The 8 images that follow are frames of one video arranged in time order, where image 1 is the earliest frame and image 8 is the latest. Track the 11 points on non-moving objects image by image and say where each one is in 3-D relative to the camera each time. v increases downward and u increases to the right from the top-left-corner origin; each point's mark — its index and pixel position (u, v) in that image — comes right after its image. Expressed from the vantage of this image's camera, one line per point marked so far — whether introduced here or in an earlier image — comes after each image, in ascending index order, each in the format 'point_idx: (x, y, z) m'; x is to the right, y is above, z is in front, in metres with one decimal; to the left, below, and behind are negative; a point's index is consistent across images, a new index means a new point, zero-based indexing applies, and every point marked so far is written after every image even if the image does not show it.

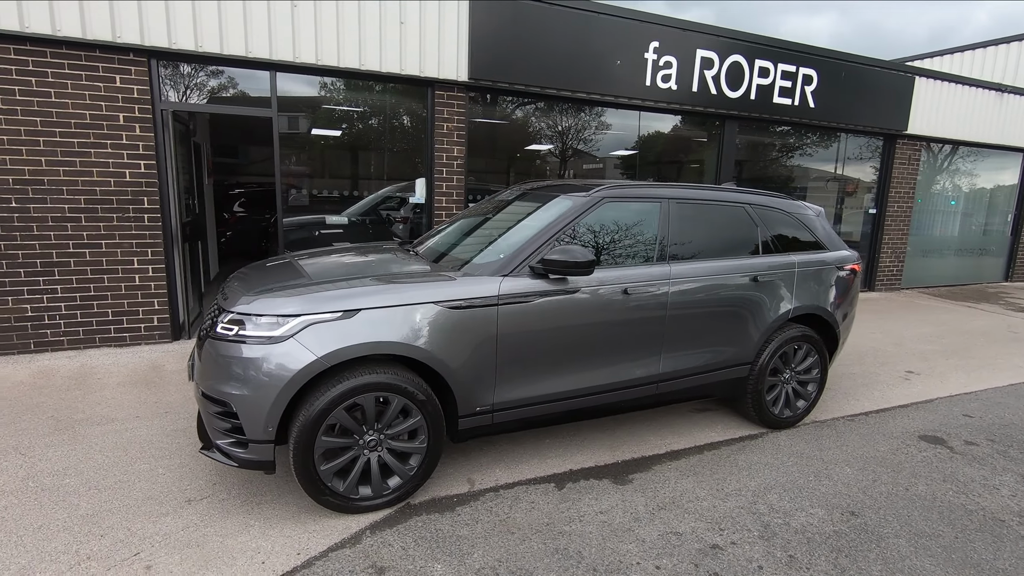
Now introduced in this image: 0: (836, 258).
0: (+2.4, +0.2, +4.2) m
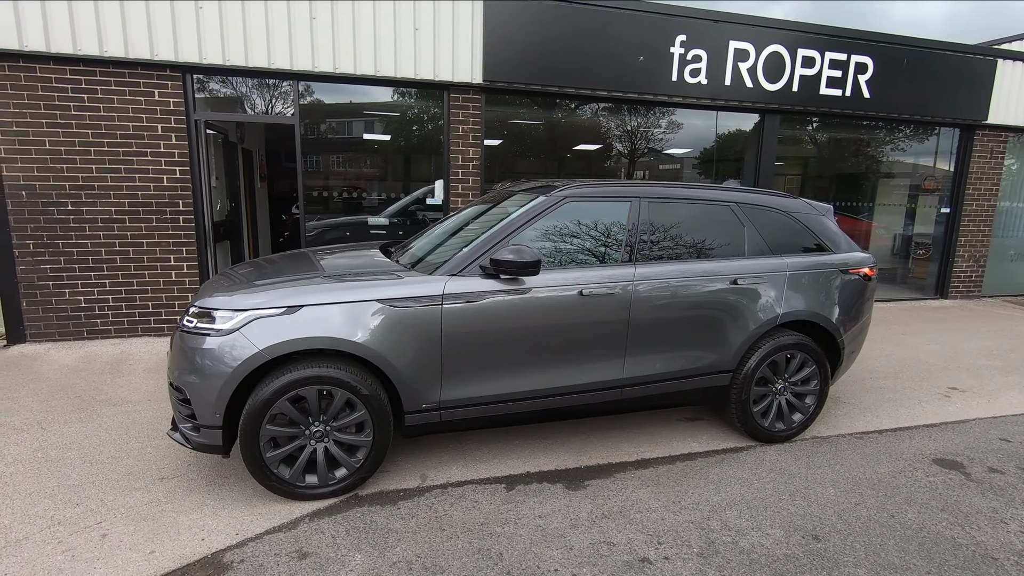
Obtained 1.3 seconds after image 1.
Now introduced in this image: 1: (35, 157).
0: (+2.3, +0.2, +3.8) m
1: (-4.6, +1.3, +5.2) m
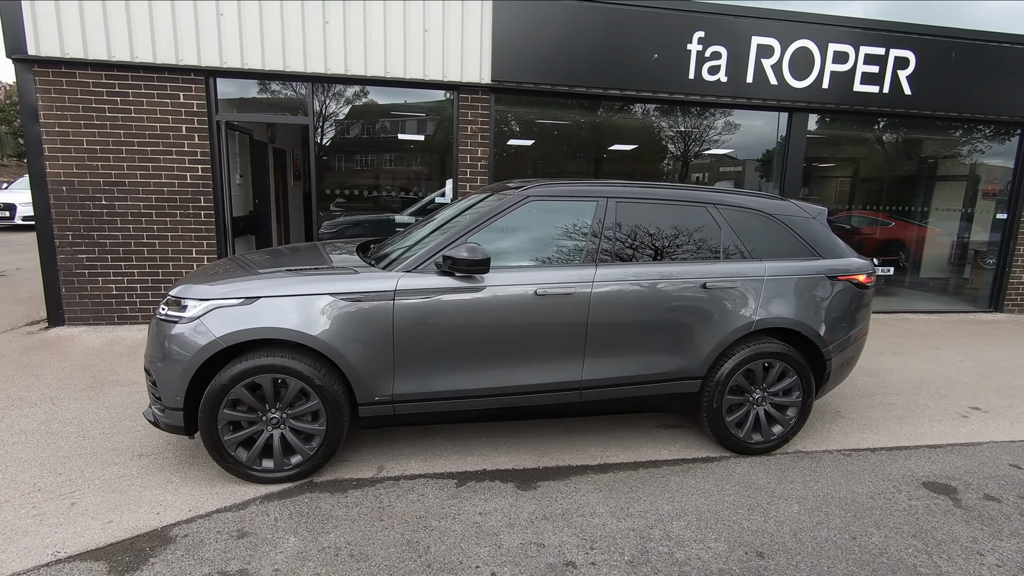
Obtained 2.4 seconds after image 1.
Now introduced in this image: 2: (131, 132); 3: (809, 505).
0: (+2.1, +0.1, +3.6) m
1: (-4.6, +1.4, +5.7) m
2: (-4.0, +1.7, +5.8) m
3: (+1.7, -1.2, +3.0) m
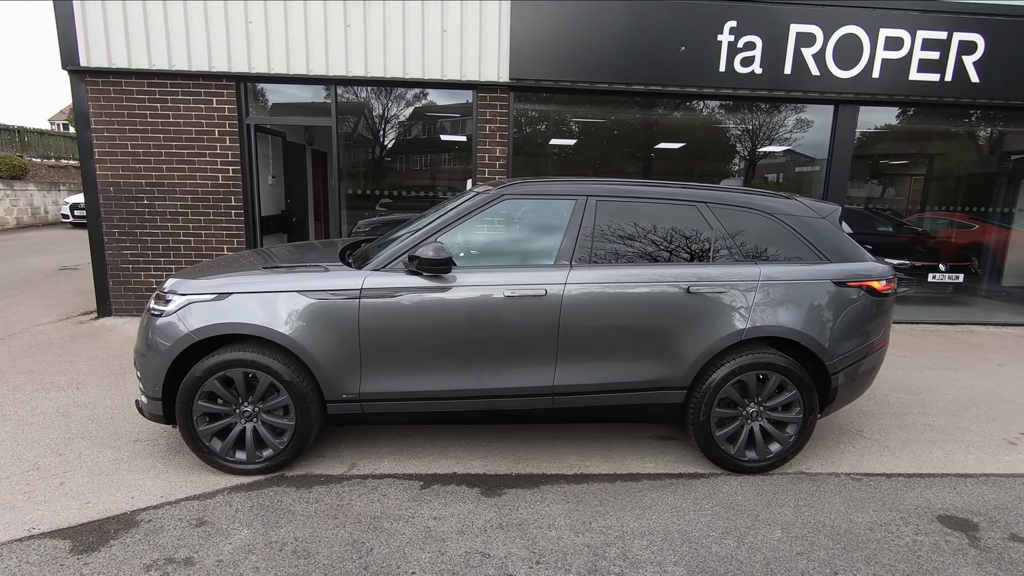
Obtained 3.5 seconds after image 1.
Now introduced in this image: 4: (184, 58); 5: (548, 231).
0: (+2.0, +0.1, +3.3) m
1: (-4.4, +1.5, +6.1) m
2: (-3.9, +1.7, +6.1) m
3: (+1.4, -1.2, +2.8) m
4: (-3.6, +2.5, +5.9) m
5: (+0.2, +0.4, +3.3) m
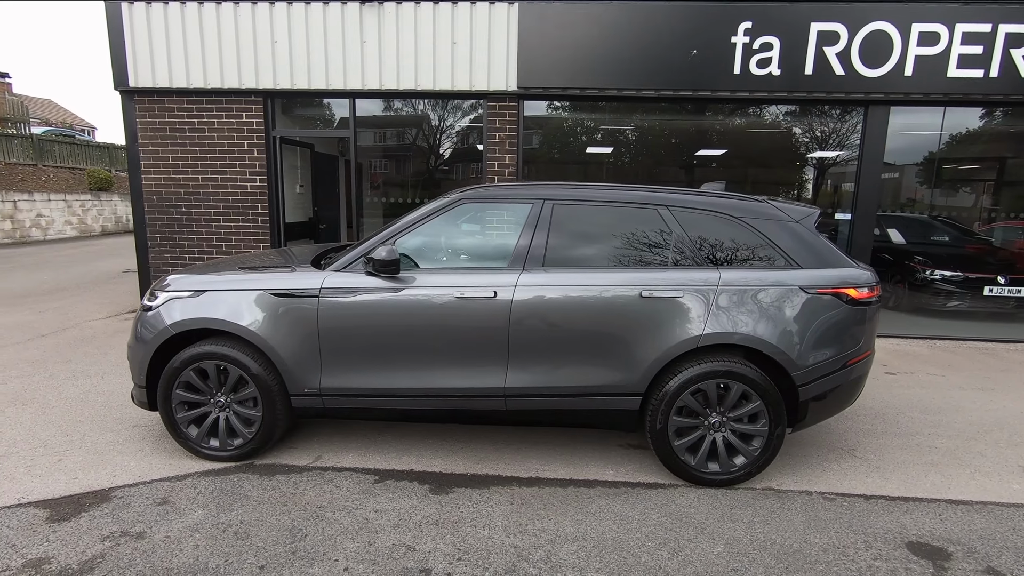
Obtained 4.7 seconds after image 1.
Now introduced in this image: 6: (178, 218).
0: (+1.7, +0.1, +3.2) m
1: (-4.3, +1.5, +6.7) m
2: (-3.7, +1.7, +6.6) m
3: (+1.1, -1.3, +2.7) m
4: (-3.5, +2.5, +6.4) m
5: (-0.1, +0.3, +3.3) m
6: (-4.2, +0.9, +6.7) m
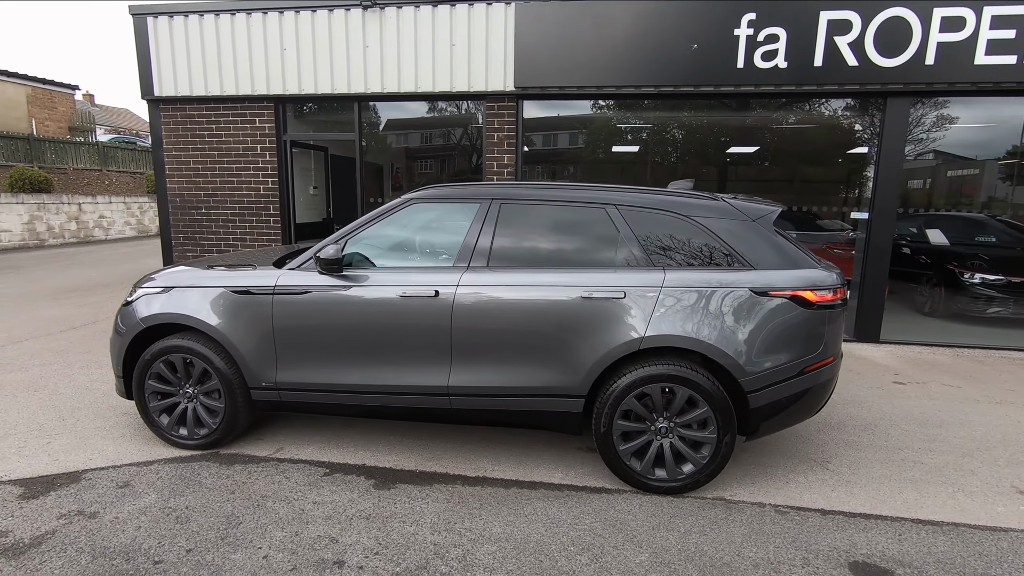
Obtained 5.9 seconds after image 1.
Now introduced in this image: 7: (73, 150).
0: (+1.4, 0.0, +3.0) m
1: (-4.3, +1.5, +7.1) m
2: (-3.7, +1.7, +7.0) m
3: (+0.7, -1.3, +2.6) m
4: (-3.5, +2.5, +6.7) m
5: (-0.4, +0.3, +3.4) m
6: (-4.1, +0.9, +7.1) m
7: (-13.2, +4.2, +16.3) m
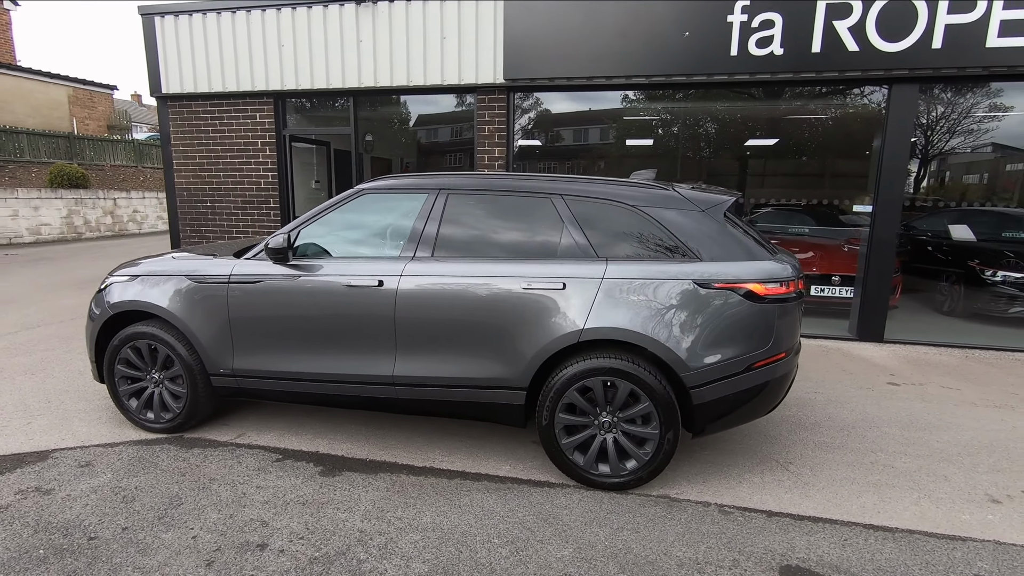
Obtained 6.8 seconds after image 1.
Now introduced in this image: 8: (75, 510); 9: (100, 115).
0: (+1.1, +0.1, +2.9) m
1: (-4.3, +1.6, +7.3) m
2: (-3.8, +1.9, +7.2) m
3: (+0.3, -1.2, +2.5) m
4: (-3.5, +2.7, +6.9) m
5: (-0.7, +0.4, +3.4) m
6: (-4.2, +1.0, +7.4) m
7: (-12.7, +4.4, +17.0) m
8: (-2.3, -1.1, +2.8) m
9: (-14.6, +6.2, +19.2) m
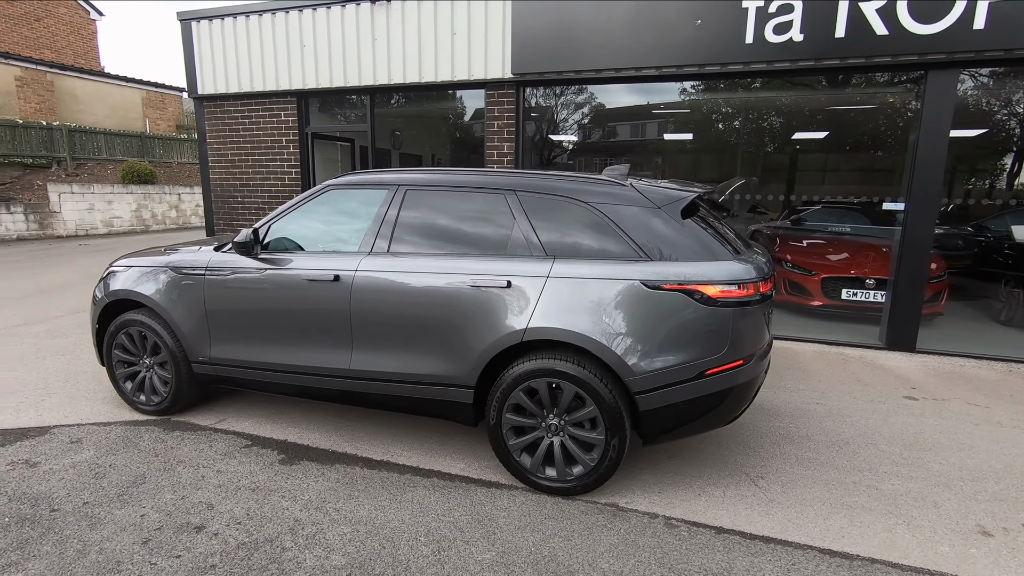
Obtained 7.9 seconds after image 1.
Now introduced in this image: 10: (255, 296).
0: (+0.8, +0.1, +2.8) m
1: (-4.1, +1.7, +7.7) m
2: (-3.6, +2.0, +7.5) m
3: (0.0, -1.2, +2.5) m
4: (-3.3, +2.8, +7.2) m
5: (-0.9, +0.4, +3.4) m
6: (-4.0, +1.2, +7.7) m
7: (-11.3, +4.8, +18.2) m
8: (-2.6, -1.1, +3.0) m
9: (-13.0, +6.6, +20.6) m
10: (-1.6, 0.0, +3.4) m
